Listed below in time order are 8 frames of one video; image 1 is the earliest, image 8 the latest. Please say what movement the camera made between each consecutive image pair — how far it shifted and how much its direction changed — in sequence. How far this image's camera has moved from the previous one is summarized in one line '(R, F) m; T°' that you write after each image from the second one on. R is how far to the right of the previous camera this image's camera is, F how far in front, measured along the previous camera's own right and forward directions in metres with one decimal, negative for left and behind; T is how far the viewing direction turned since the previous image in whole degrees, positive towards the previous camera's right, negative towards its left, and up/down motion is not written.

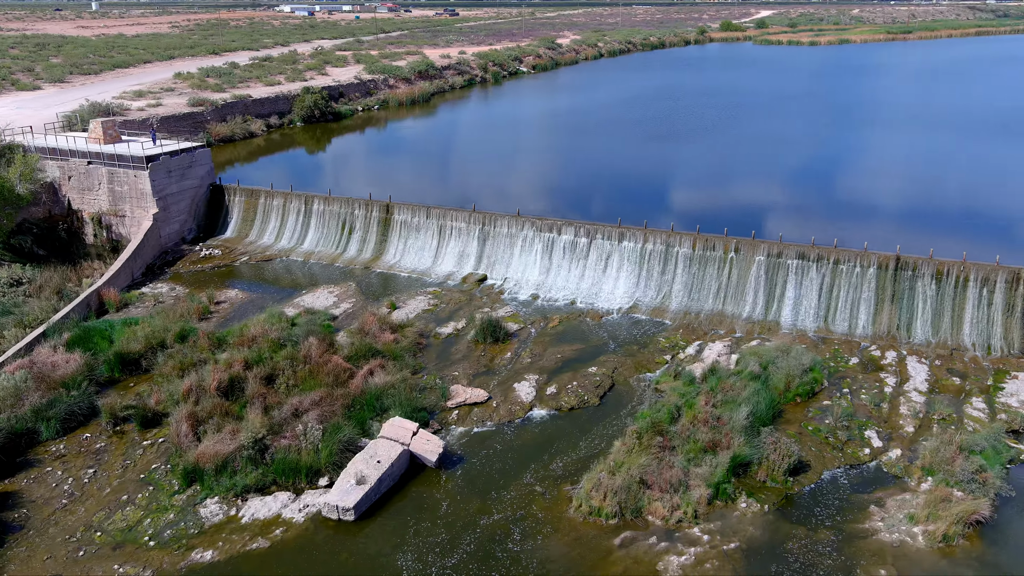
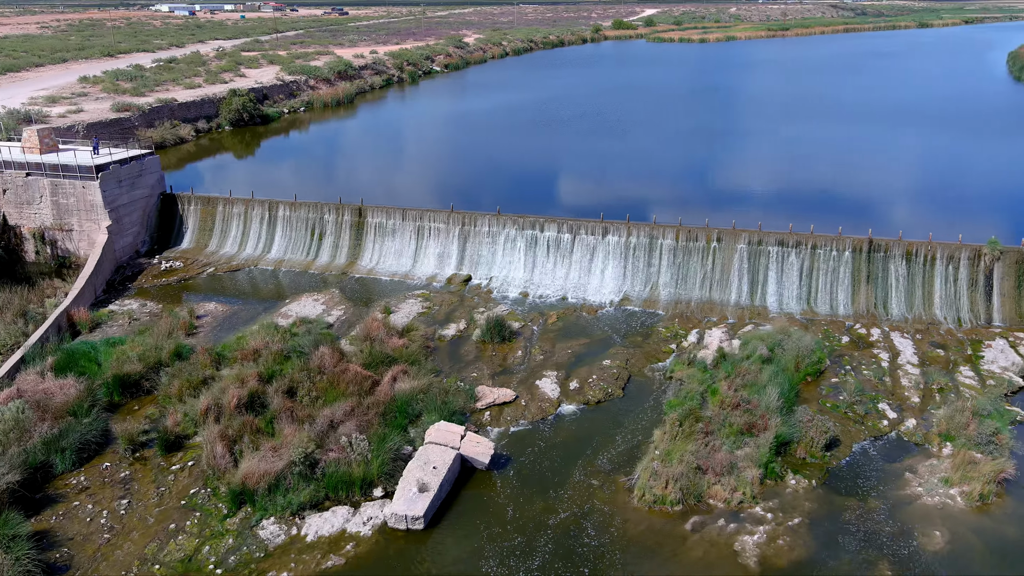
(-2.5, +0.2) m; +8°
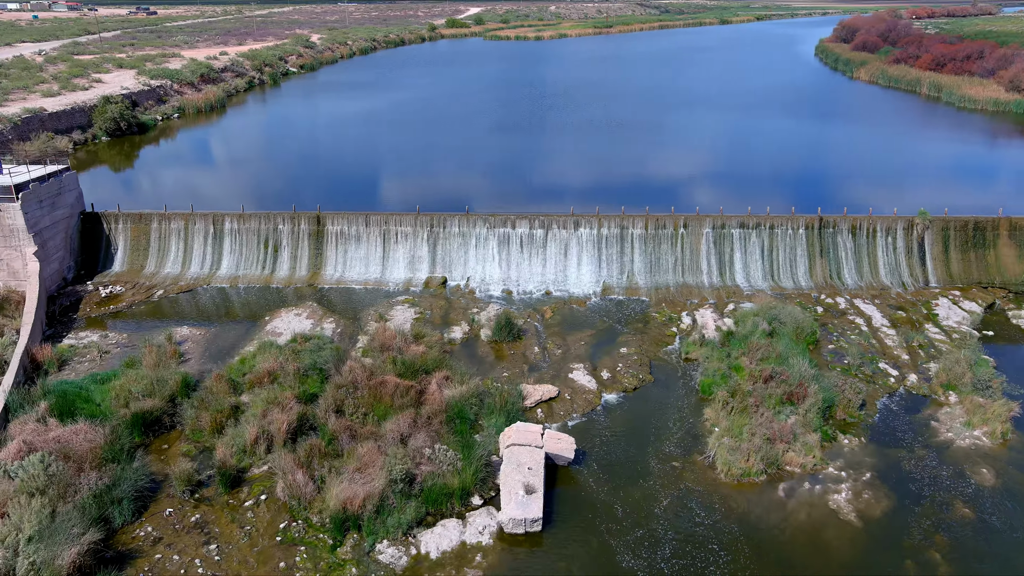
(-3.9, +0.4) m; +12°
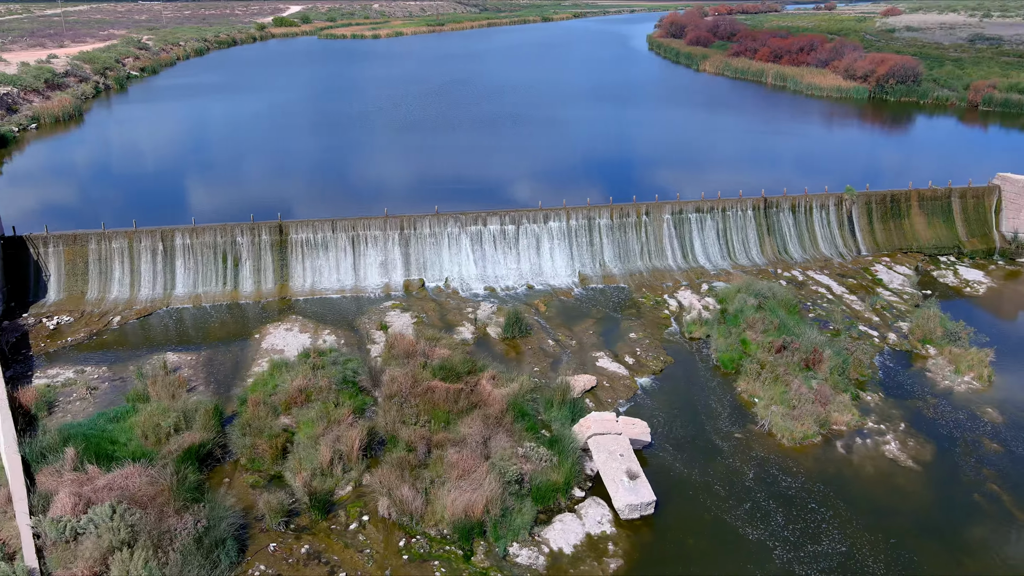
(-3.9, +0.4) m; +12°
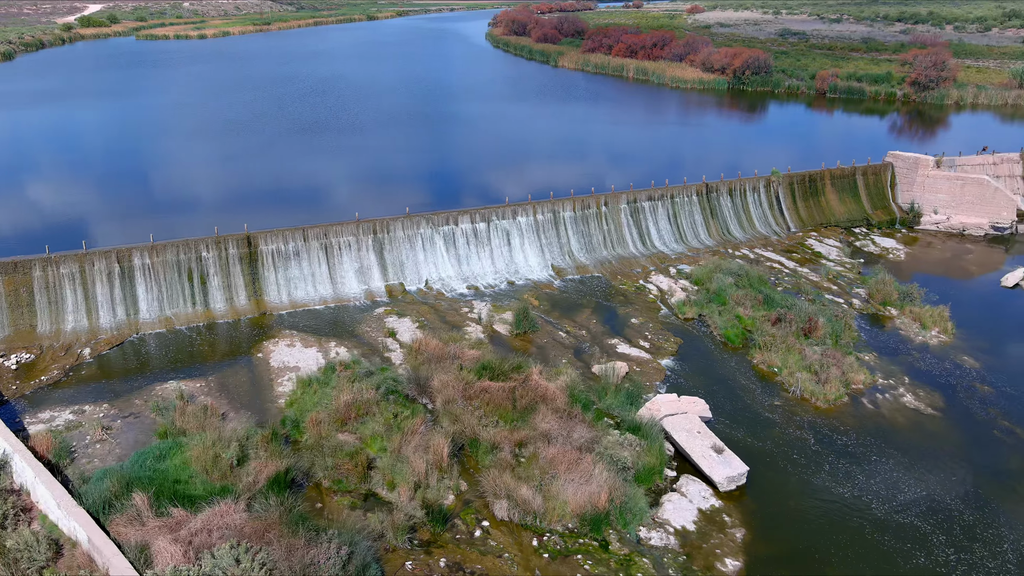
(-3.9, +0.4) m; +12°
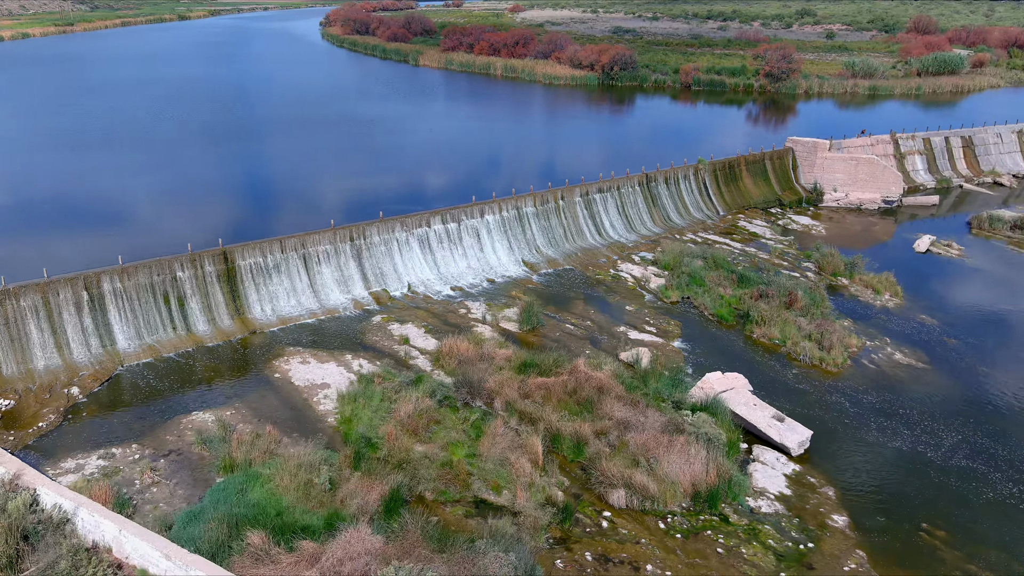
(-3.9, +0.4) m; +12°
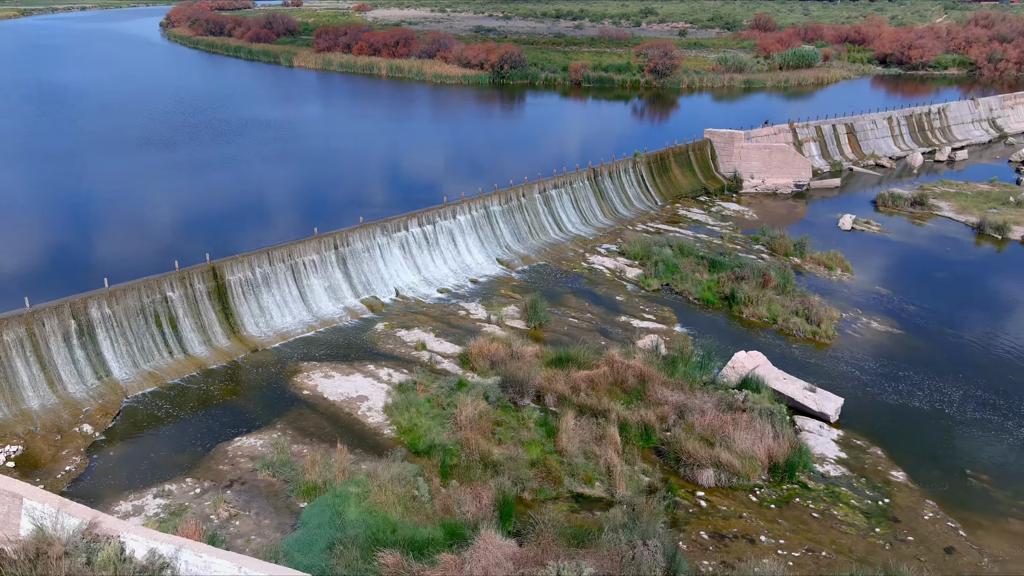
(-3.4, +0.3) m; +11°
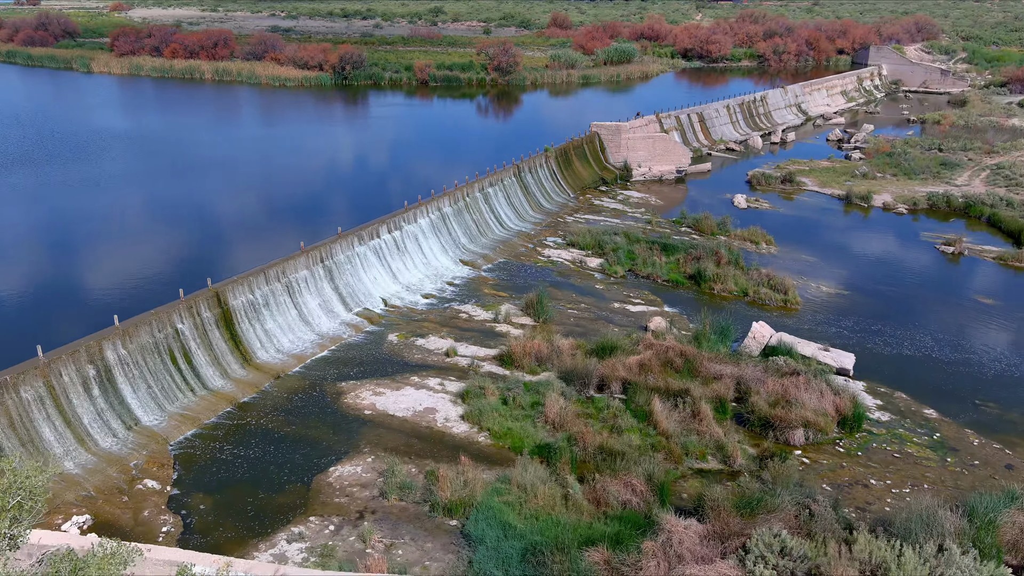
(-4.9, +0.6) m; +15°
